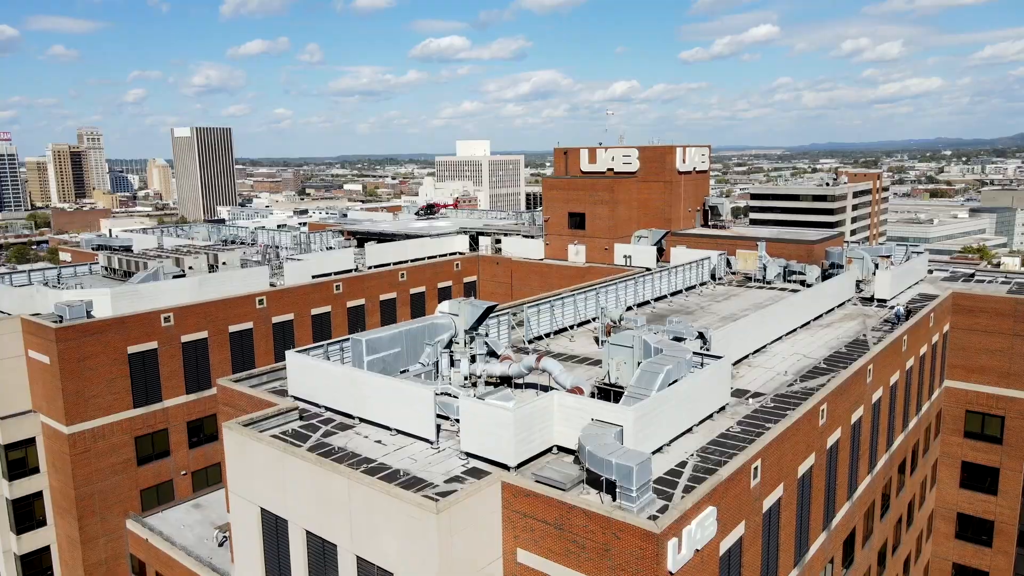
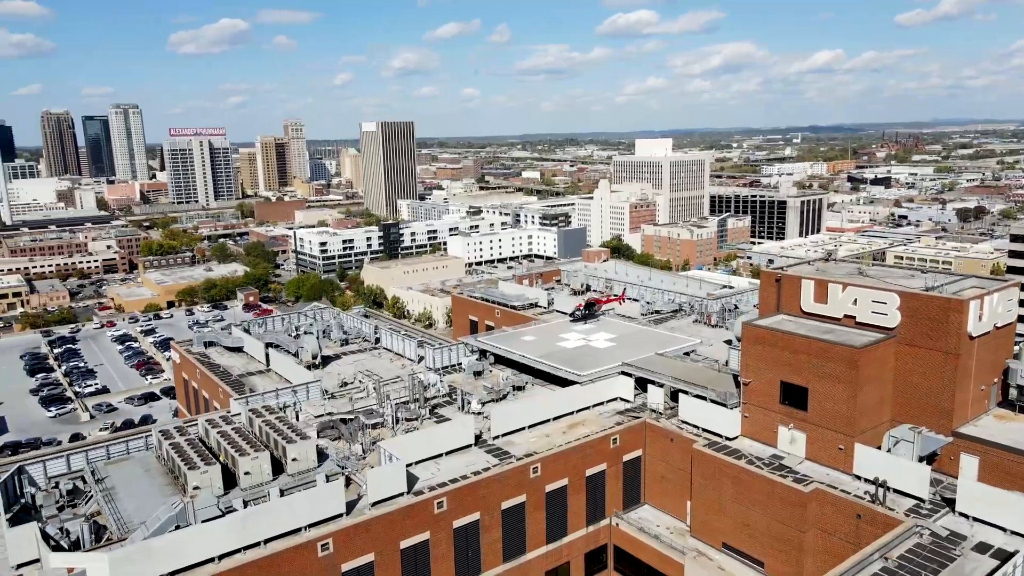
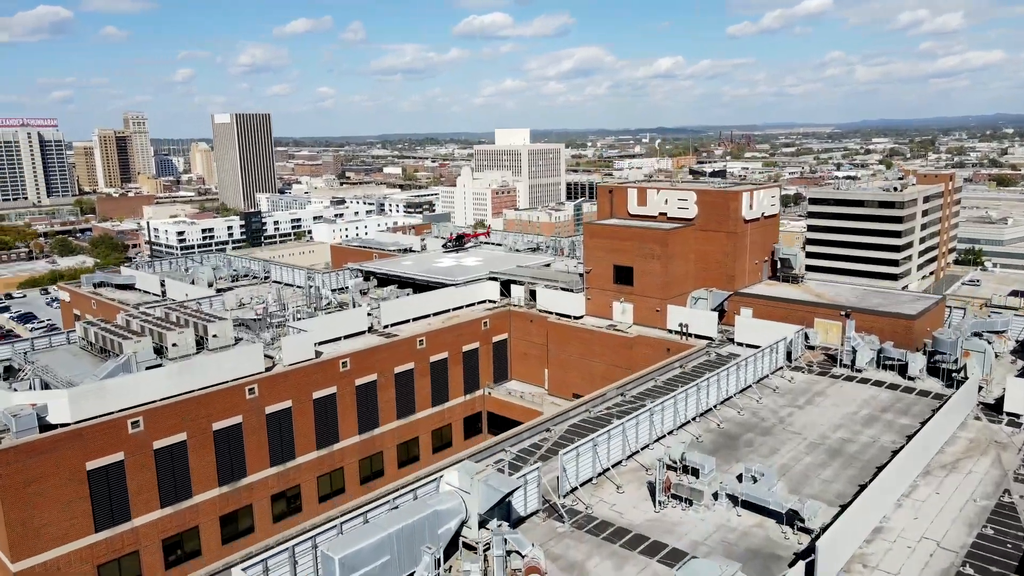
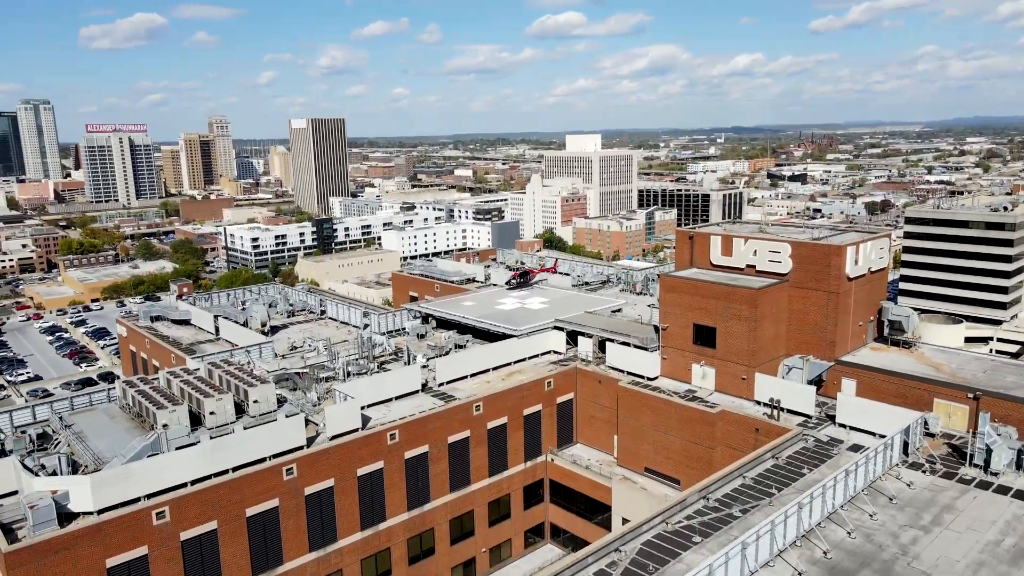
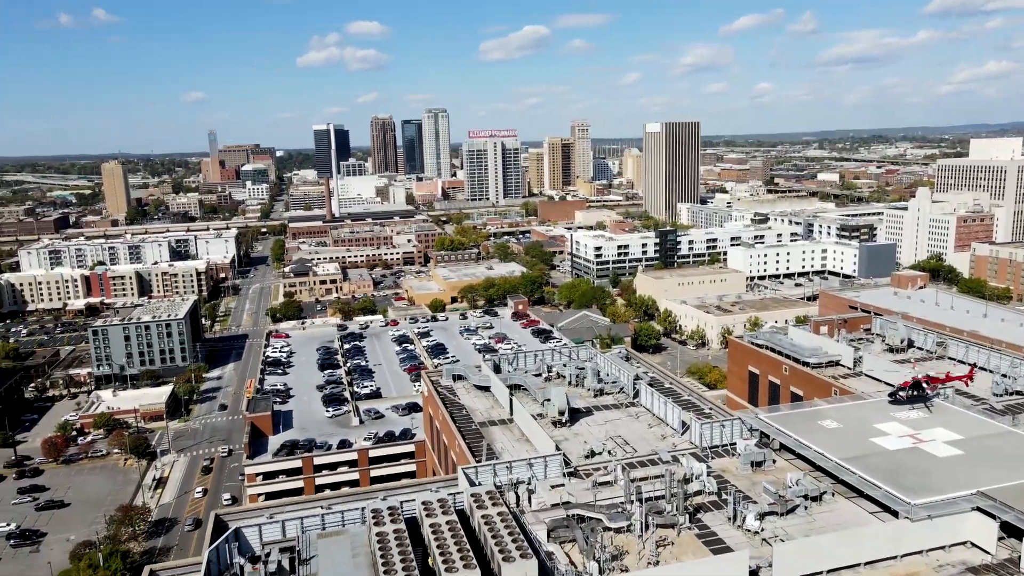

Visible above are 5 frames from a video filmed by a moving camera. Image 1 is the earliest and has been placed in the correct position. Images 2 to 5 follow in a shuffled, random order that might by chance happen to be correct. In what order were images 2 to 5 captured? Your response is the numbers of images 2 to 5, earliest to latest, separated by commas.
3, 4, 2, 5
